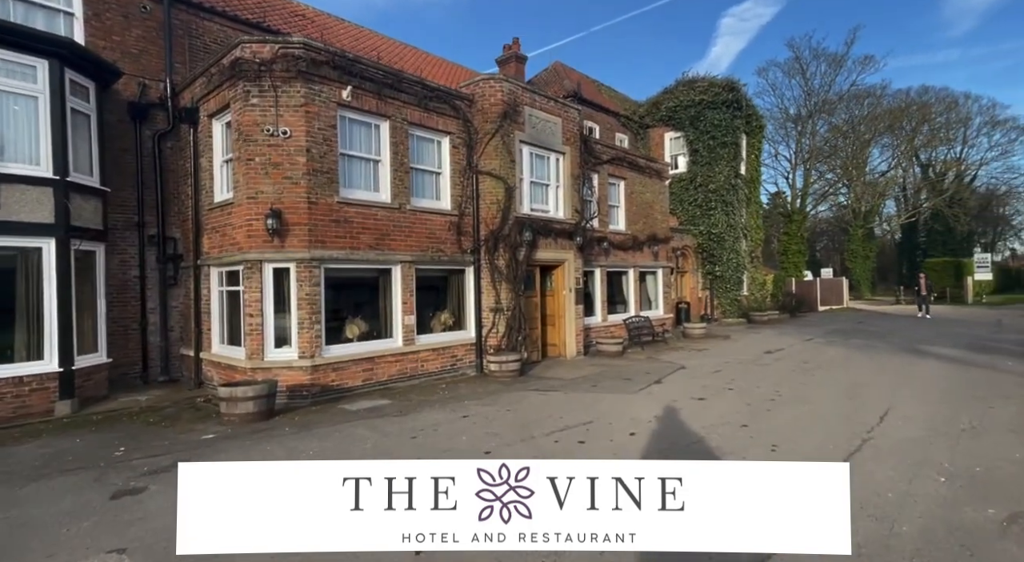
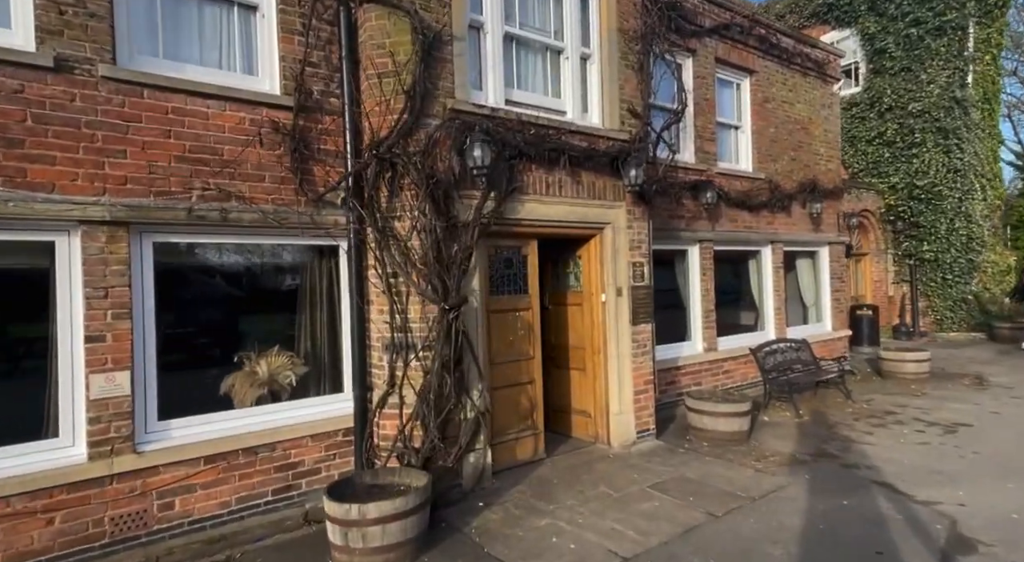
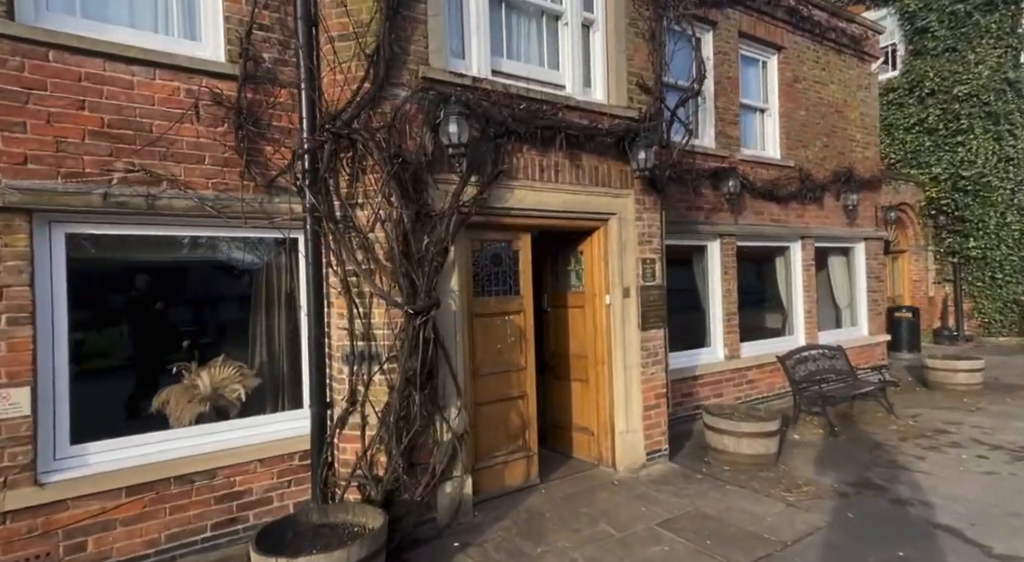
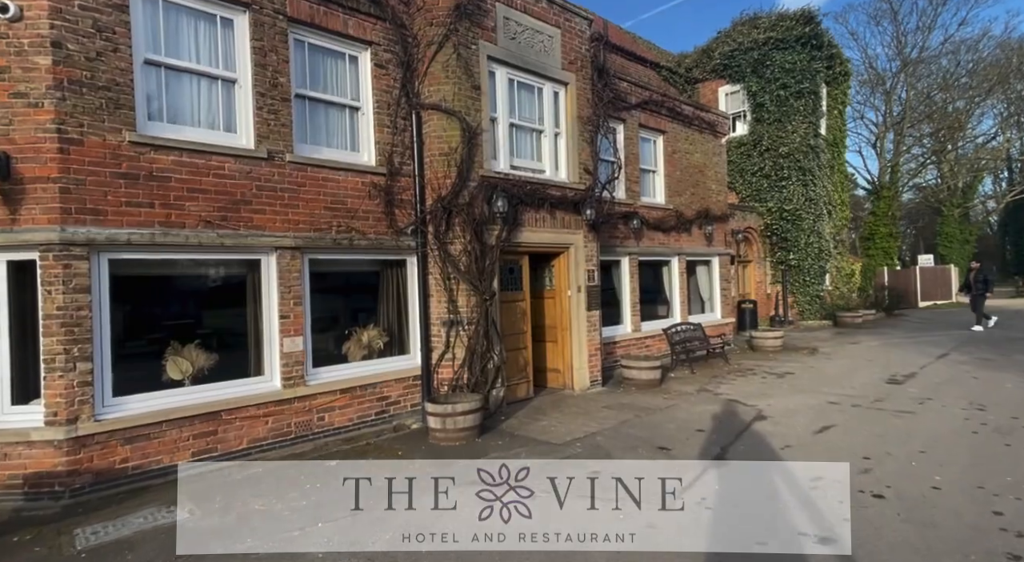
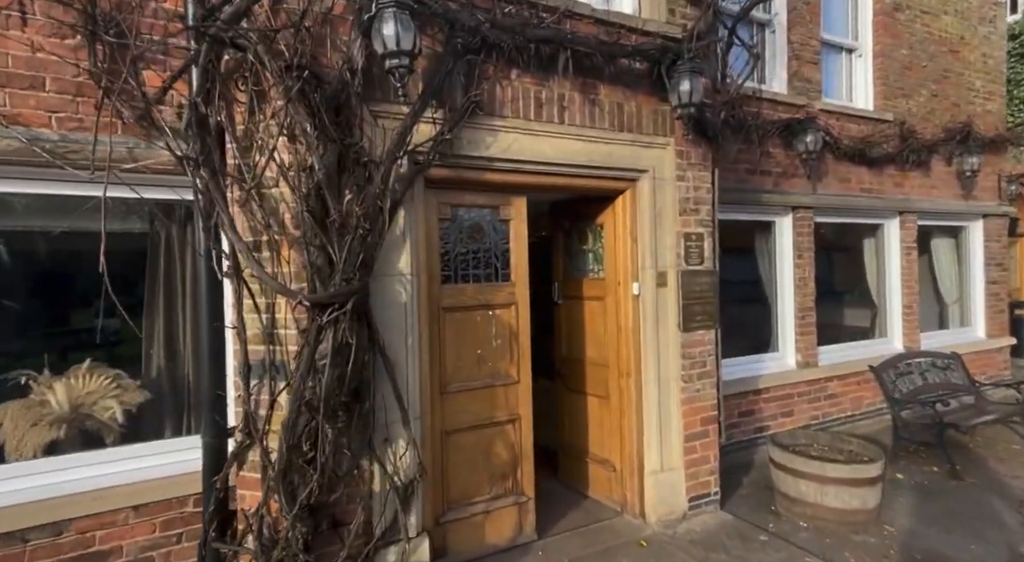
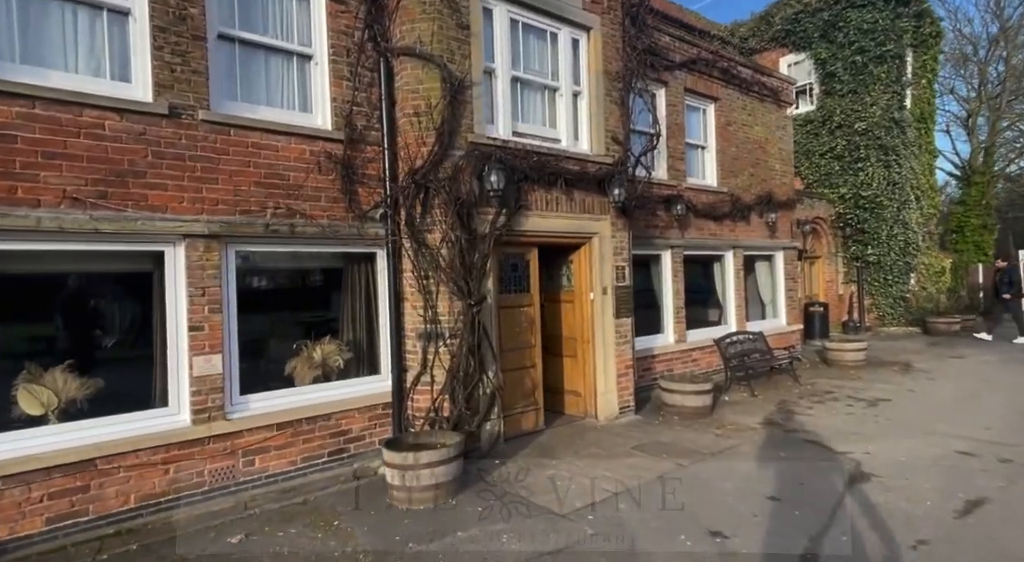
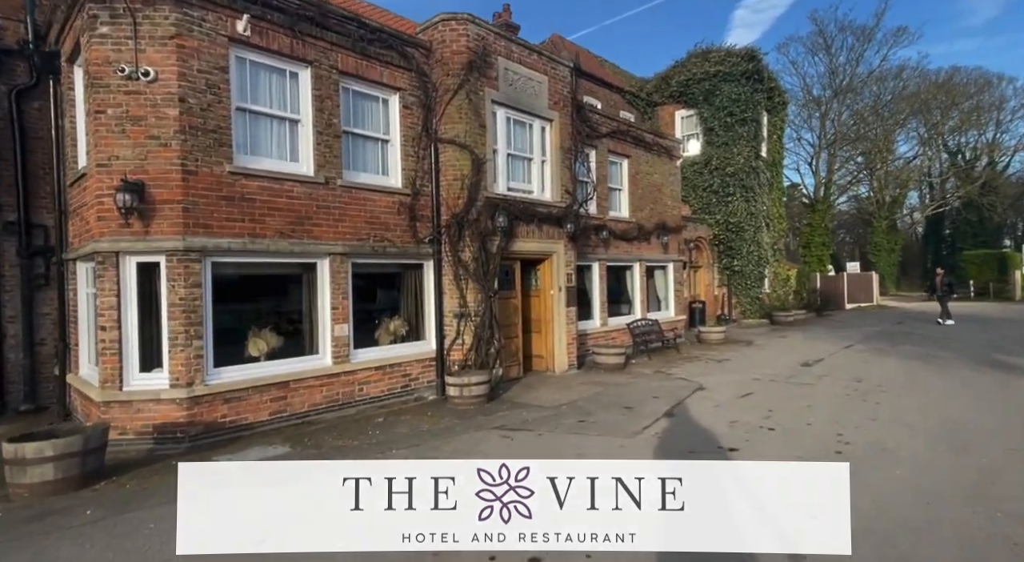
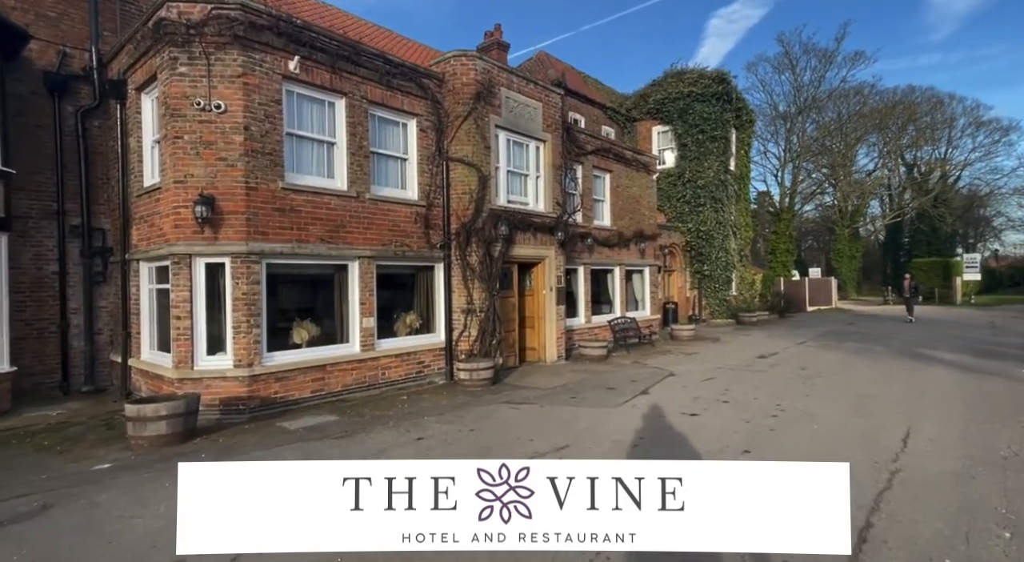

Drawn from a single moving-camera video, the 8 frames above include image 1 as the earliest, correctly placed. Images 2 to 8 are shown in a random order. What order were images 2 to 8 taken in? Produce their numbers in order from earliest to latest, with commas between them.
8, 7, 4, 6, 2, 3, 5
